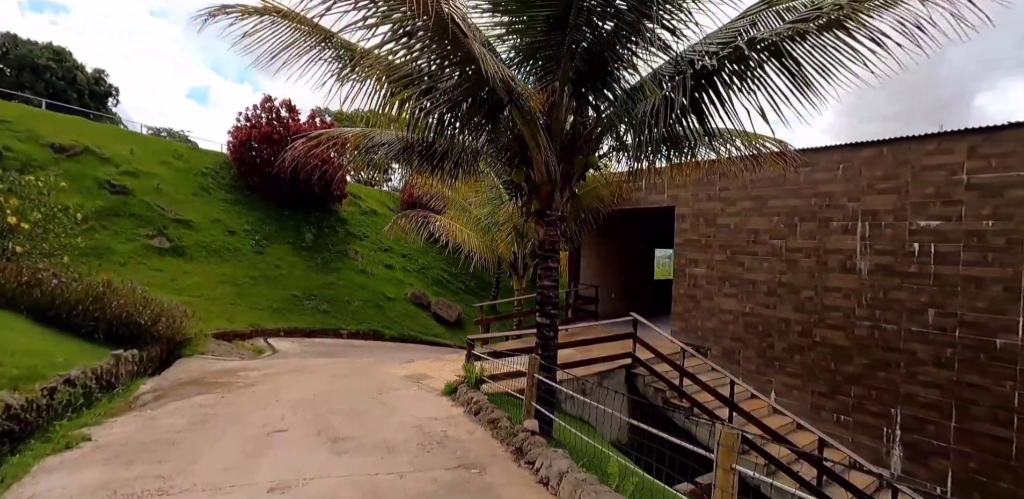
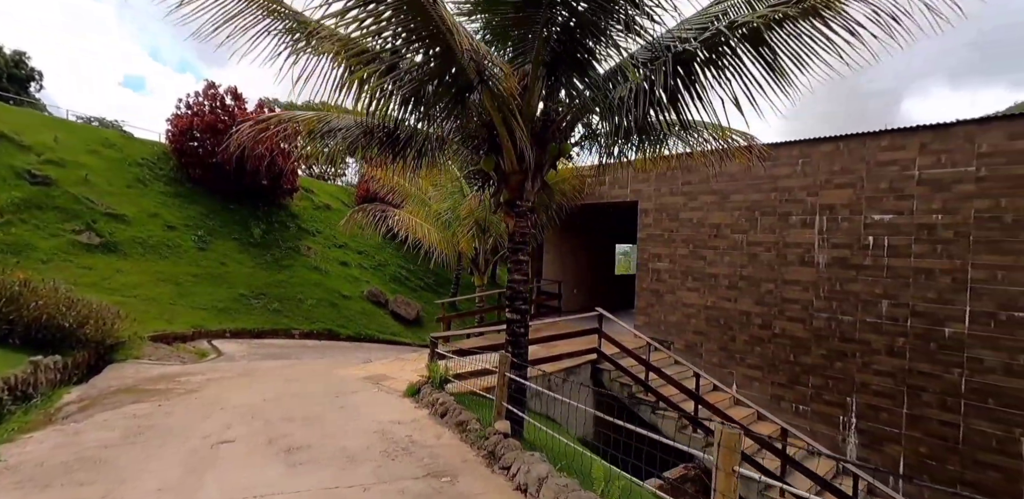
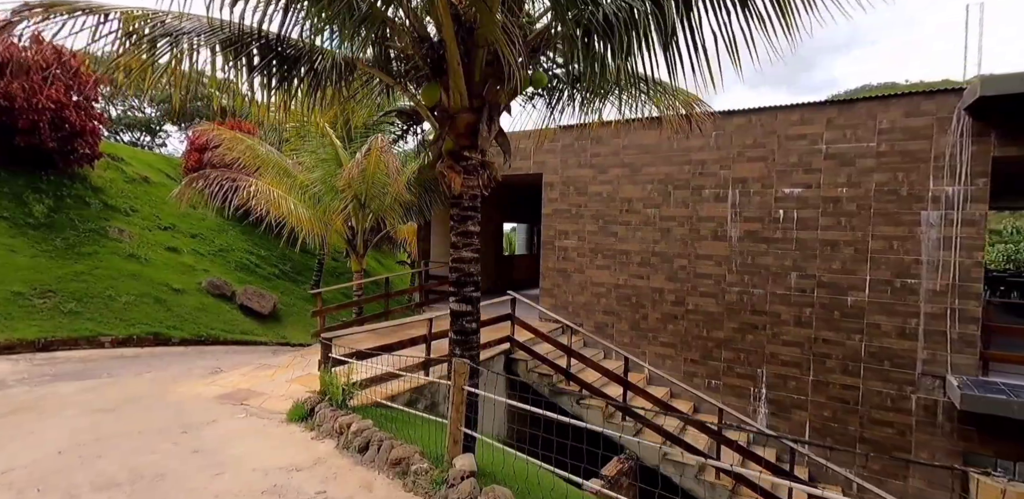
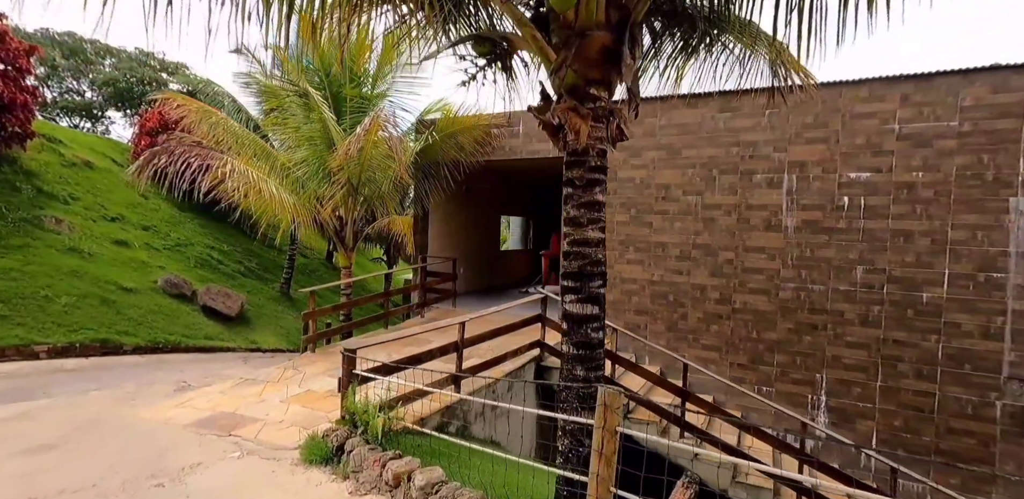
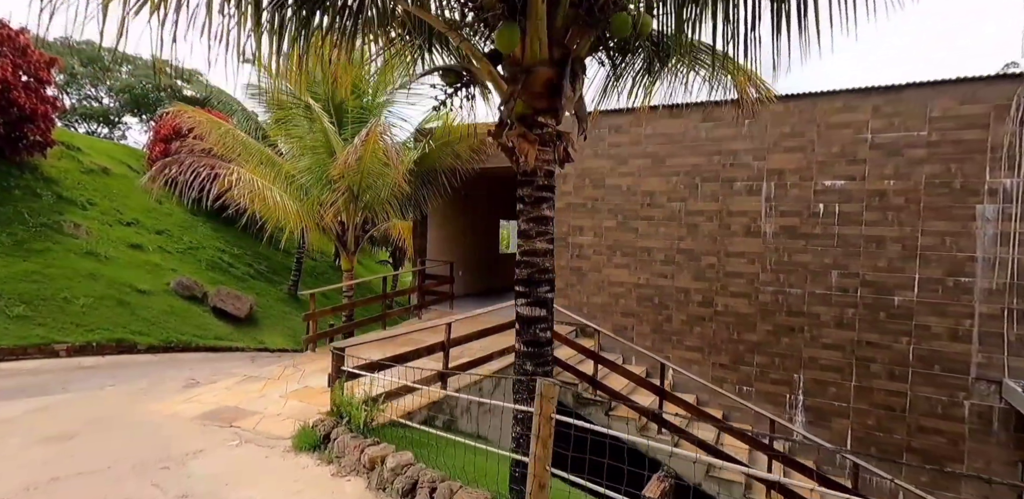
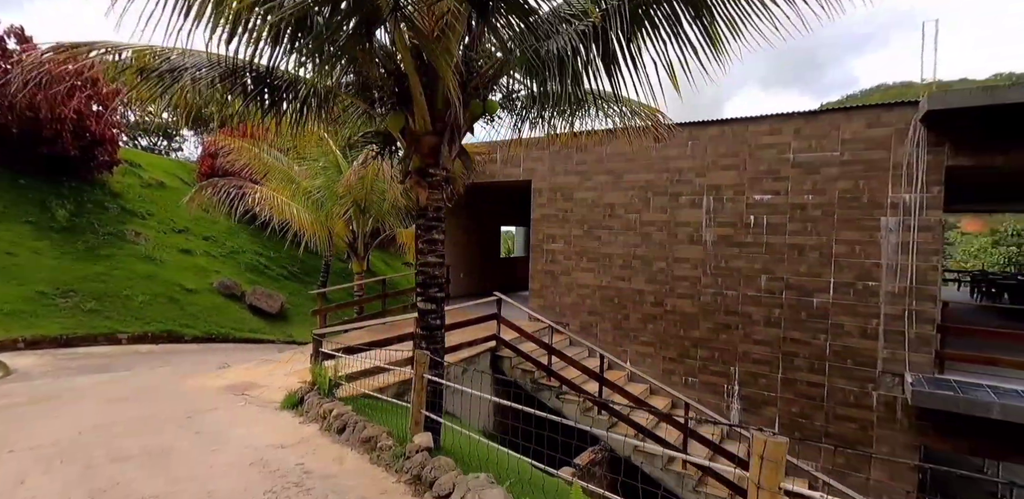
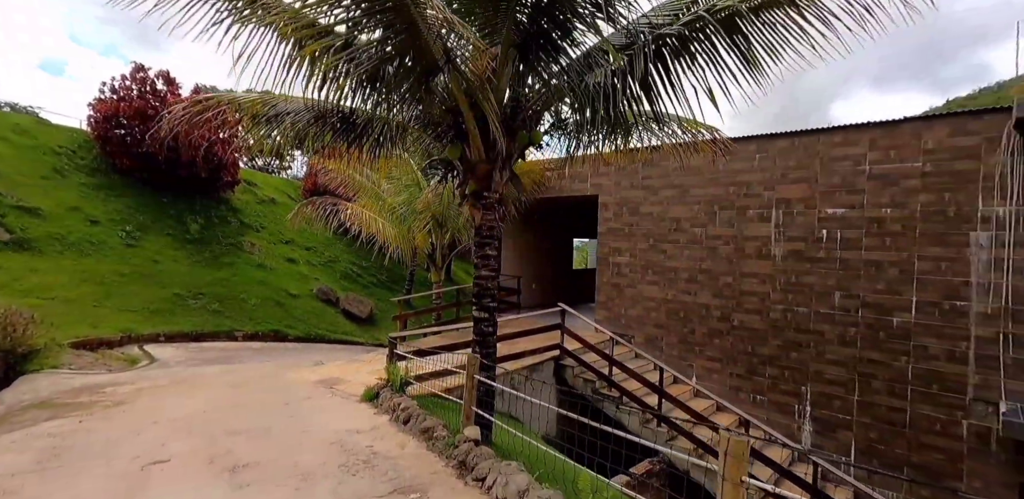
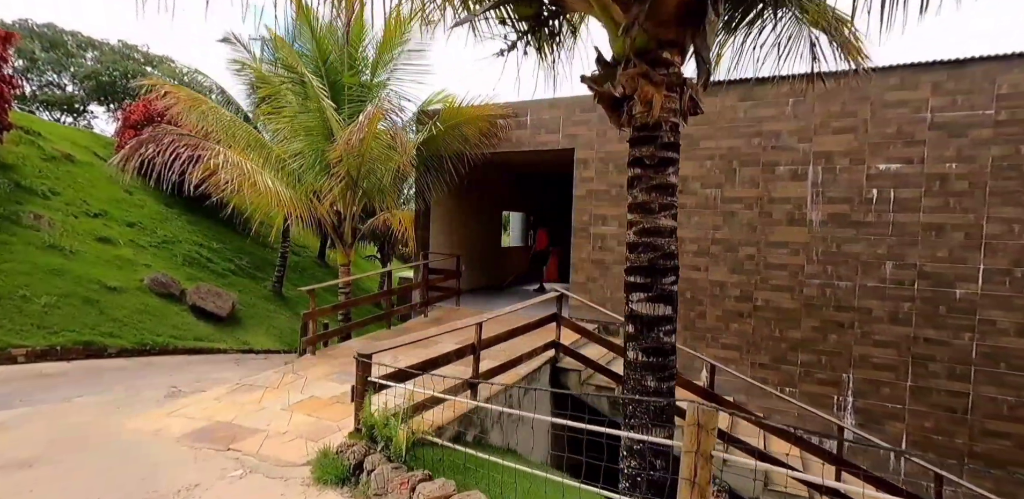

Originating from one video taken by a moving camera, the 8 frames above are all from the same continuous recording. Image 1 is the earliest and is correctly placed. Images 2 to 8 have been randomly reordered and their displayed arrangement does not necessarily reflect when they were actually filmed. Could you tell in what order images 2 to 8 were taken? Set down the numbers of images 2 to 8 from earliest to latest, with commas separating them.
2, 7, 6, 3, 5, 4, 8
